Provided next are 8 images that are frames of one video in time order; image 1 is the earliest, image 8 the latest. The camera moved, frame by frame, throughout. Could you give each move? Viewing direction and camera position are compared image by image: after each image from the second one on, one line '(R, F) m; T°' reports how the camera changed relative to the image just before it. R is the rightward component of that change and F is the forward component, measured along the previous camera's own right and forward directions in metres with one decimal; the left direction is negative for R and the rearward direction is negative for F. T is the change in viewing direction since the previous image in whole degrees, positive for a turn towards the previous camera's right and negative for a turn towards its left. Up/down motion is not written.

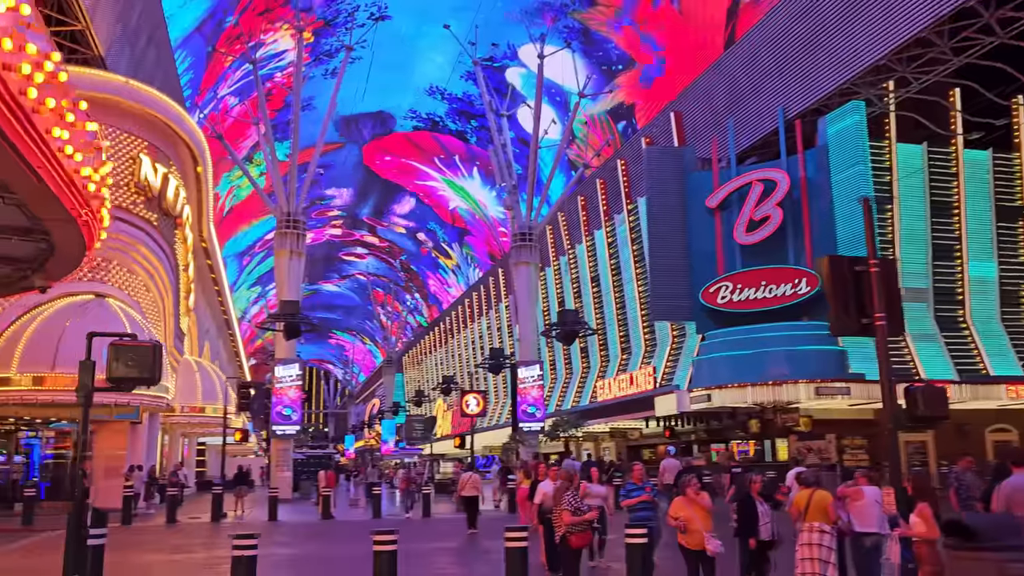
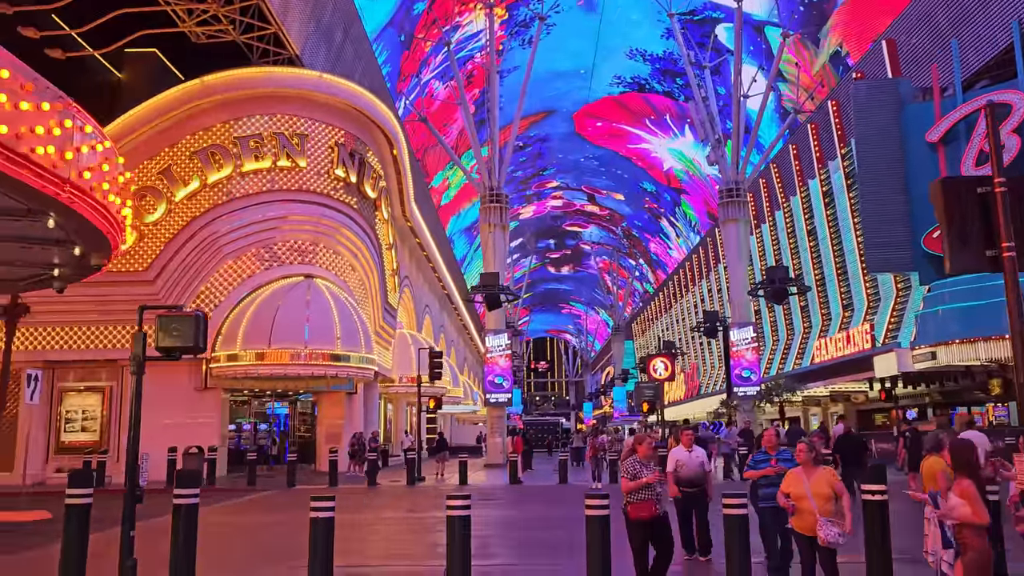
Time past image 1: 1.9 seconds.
(+1.6, +0.7) m; -16°
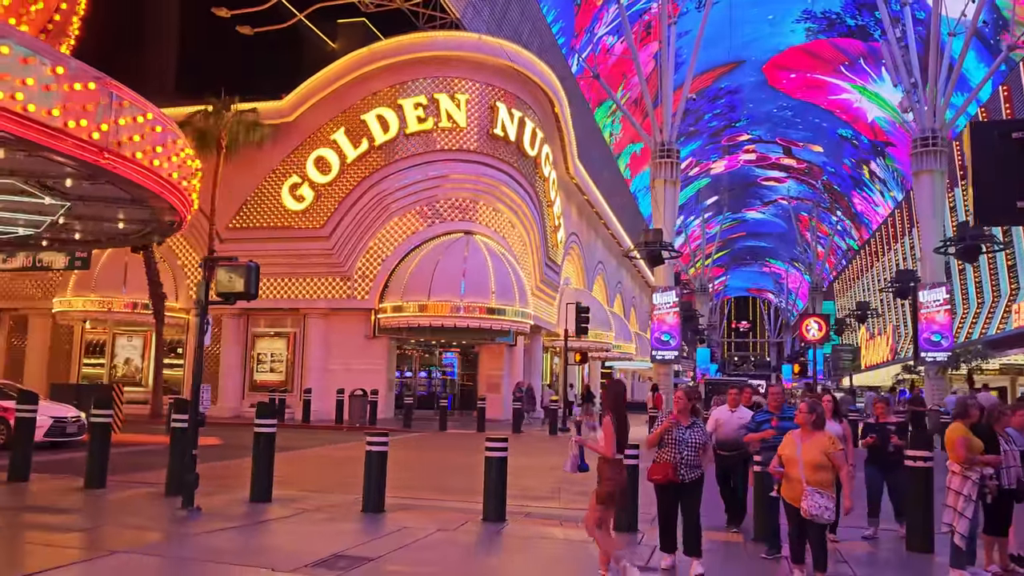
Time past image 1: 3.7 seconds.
(+1.6, -0.1) m; -14°
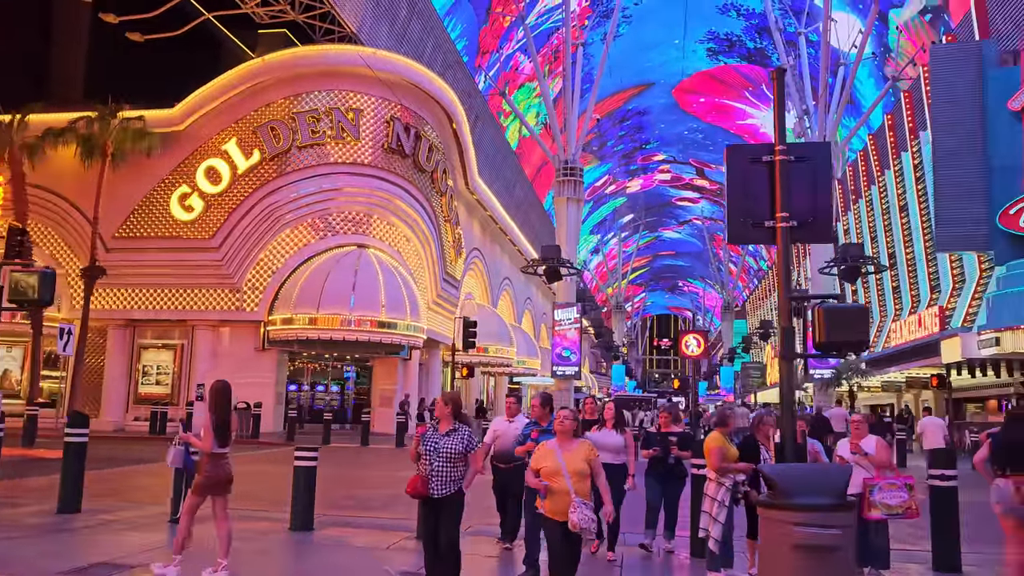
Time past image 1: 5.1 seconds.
(+1.2, -0.2) m; +5°
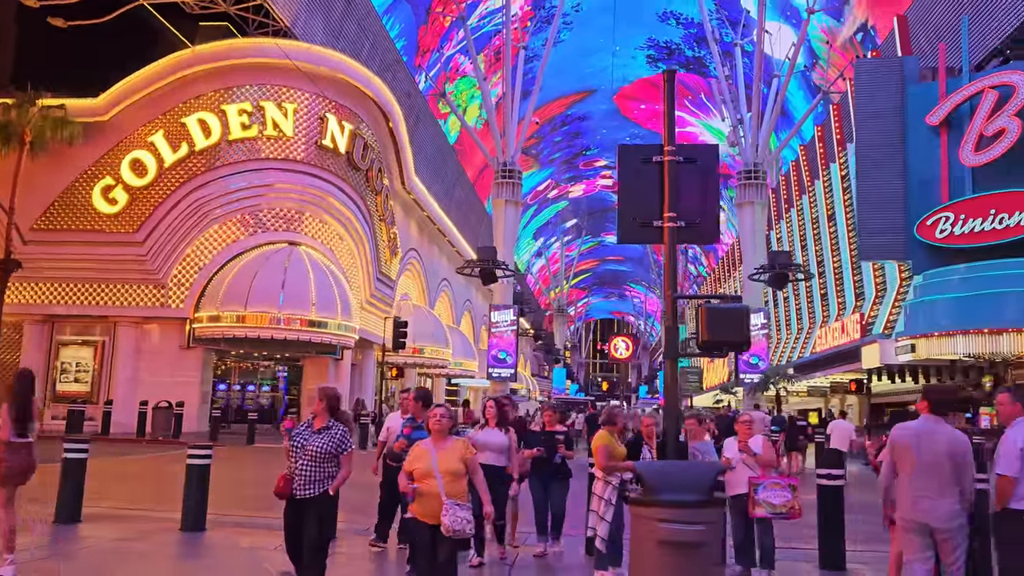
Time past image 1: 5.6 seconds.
(+0.4, 0.0) m; +4°
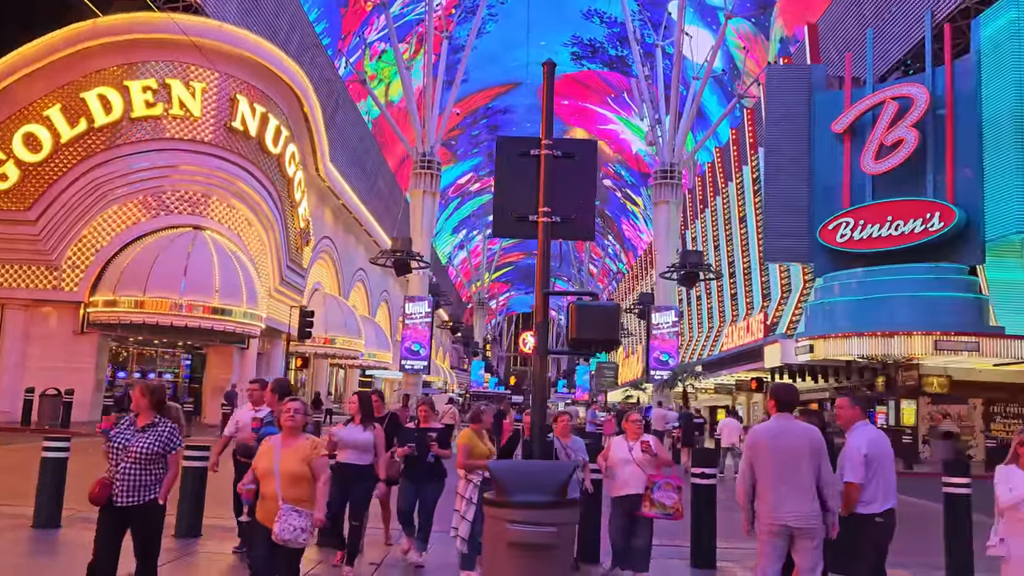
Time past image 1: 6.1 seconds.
(+0.4, +0.1) m; +5°
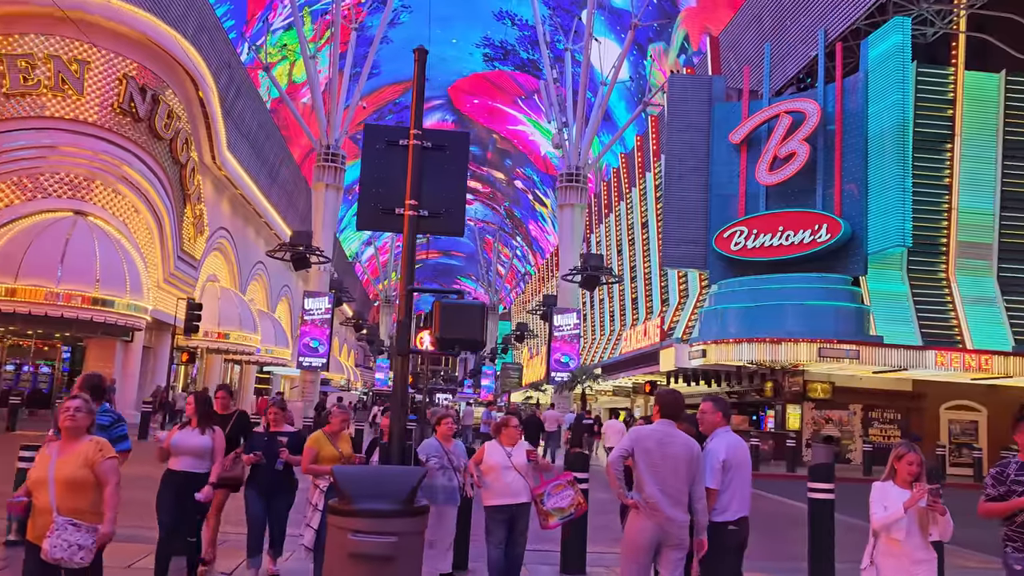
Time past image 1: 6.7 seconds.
(+0.3, +0.2) m; +6°
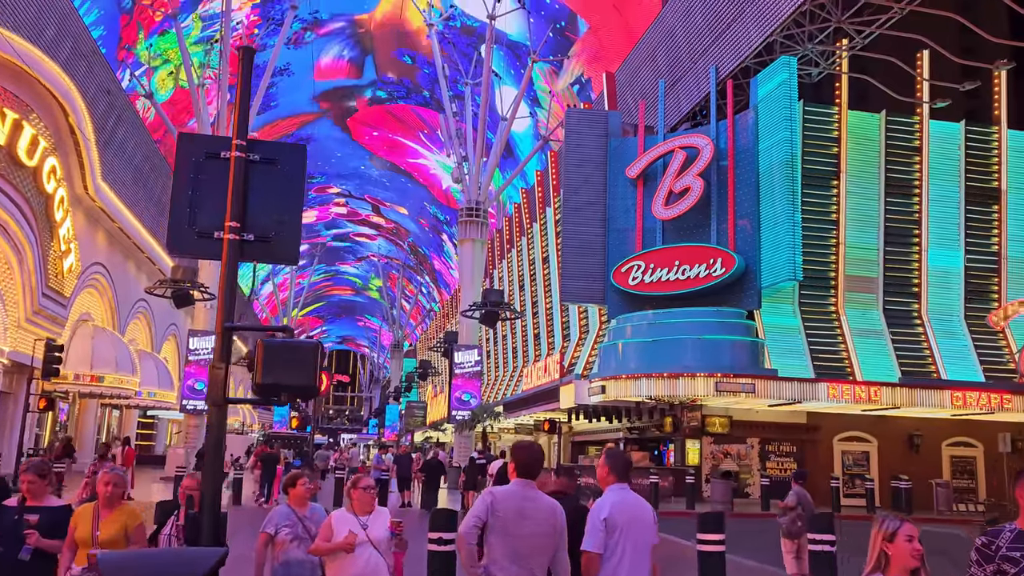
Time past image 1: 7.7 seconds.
(+0.4, +0.8) m; +6°
